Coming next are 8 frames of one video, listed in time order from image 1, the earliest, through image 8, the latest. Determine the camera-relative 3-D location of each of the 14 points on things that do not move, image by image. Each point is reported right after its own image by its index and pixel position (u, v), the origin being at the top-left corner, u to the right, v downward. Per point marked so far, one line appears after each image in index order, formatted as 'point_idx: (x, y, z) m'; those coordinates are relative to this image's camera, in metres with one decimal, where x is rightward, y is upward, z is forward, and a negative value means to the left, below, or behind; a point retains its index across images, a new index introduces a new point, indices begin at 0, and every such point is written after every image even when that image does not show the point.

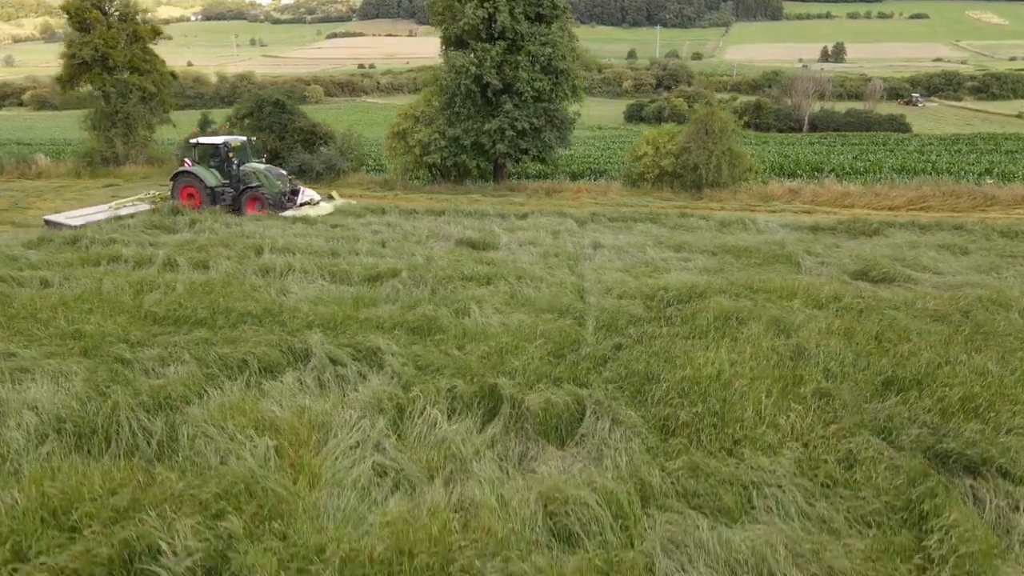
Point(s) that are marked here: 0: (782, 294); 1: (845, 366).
0: (+2.3, 0.0, +6.5) m
1: (+2.1, -0.5, +4.6) m
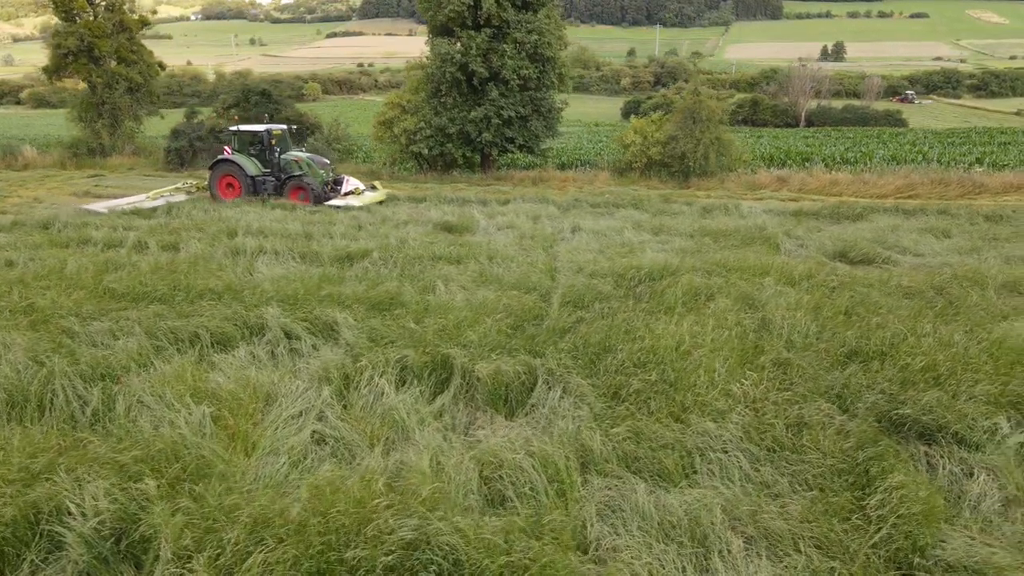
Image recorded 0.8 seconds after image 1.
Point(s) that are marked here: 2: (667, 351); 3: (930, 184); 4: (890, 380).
0: (+2.1, +0.1, +6.4) m
1: (+1.8, -0.3, +4.5) m
2: (+0.9, -0.4, +4.2) m
3: (+7.5, +1.8, +13.1) m
4: (+2.0, -0.5, +3.8) m
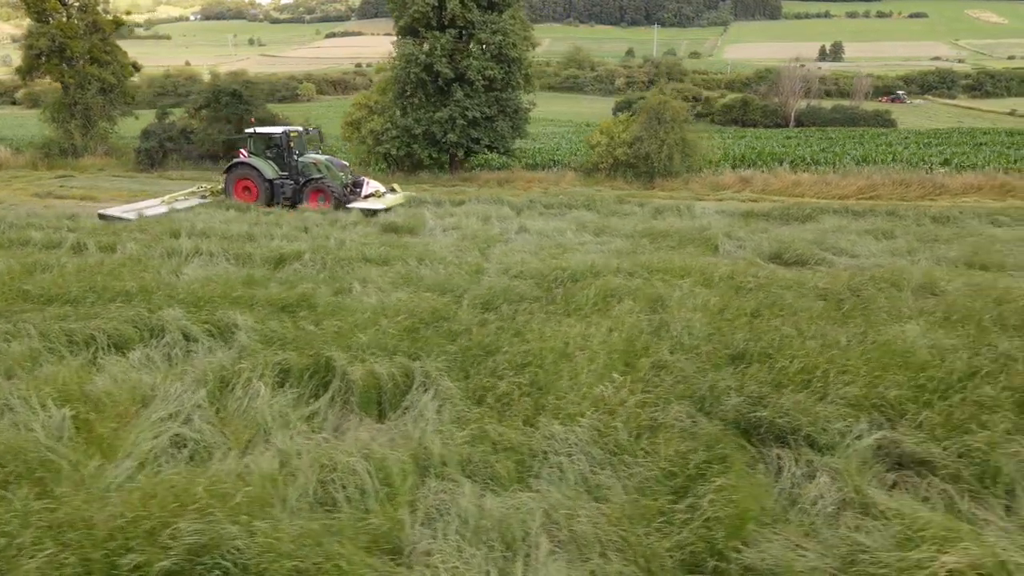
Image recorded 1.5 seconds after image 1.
0: (+1.4, +0.1, +6.4) m
1: (+1.1, -0.3, +4.5) m
2: (+0.2, -0.4, +4.2) m
3: (+6.8, +1.8, +13.1) m
4: (+1.3, -0.5, +3.8) m
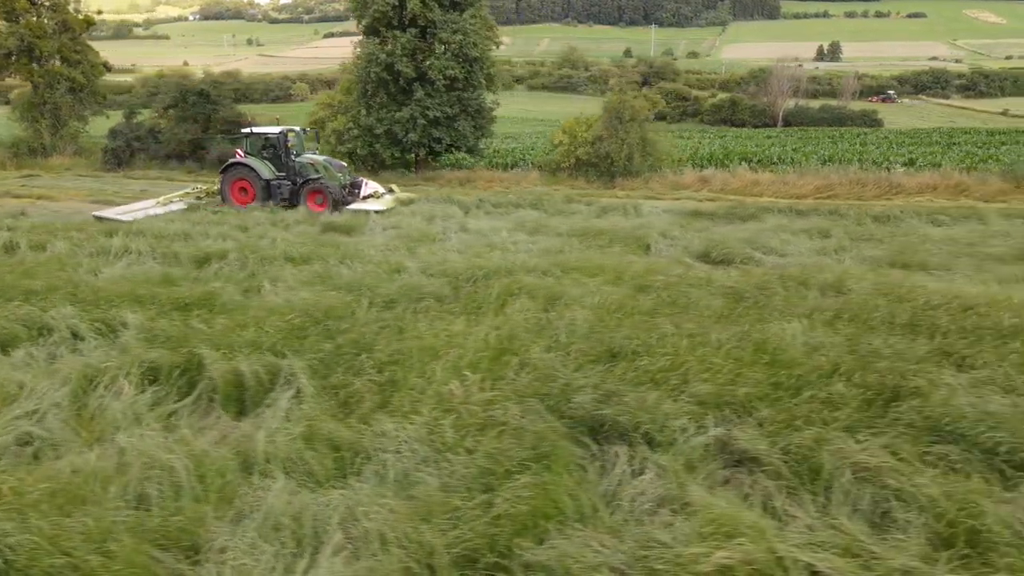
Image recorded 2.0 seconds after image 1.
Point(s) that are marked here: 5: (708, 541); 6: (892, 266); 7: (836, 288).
0: (+0.7, +0.1, +6.4) m
1: (+0.4, -0.3, +4.5) m
2: (-0.5, -0.4, +4.2) m
3: (+6.0, +1.9, +13.2) m
4: (+0.6, -0.5, +3.8) m
5: (+0.7, -0.9, +2.6) m
6: (+3.7, +0.2, +7.1) m
7: (+2.6, 0.0, +6.0) m
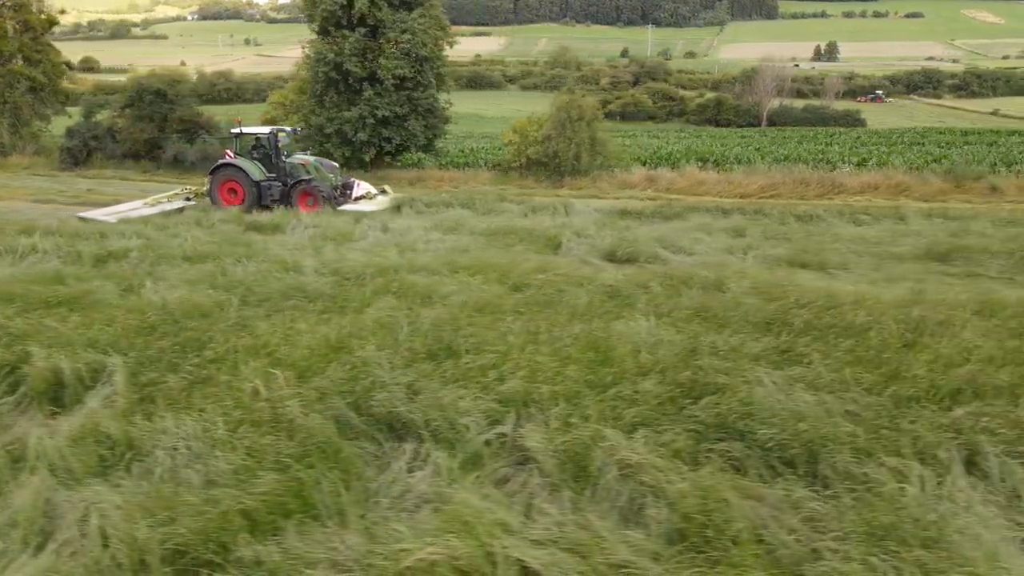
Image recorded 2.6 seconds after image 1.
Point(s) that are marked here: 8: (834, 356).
0: (-0.3, +0.2, +6.4) m
1: (-0.6, -0.3, +4.5) m
2: (-1.5, -0.4, +4.2) m
3: (+5.0, +1.9, +13.2) m
4: (-0.4, -0.5, +3.9) m
5: (-0.3, -0.9, +2.6) m
6: (+2.7, +0.2, +7.1) m
7: (+1.6, 0.0, +6.0) m
8: (+1.8, -0.4, +4.2) m
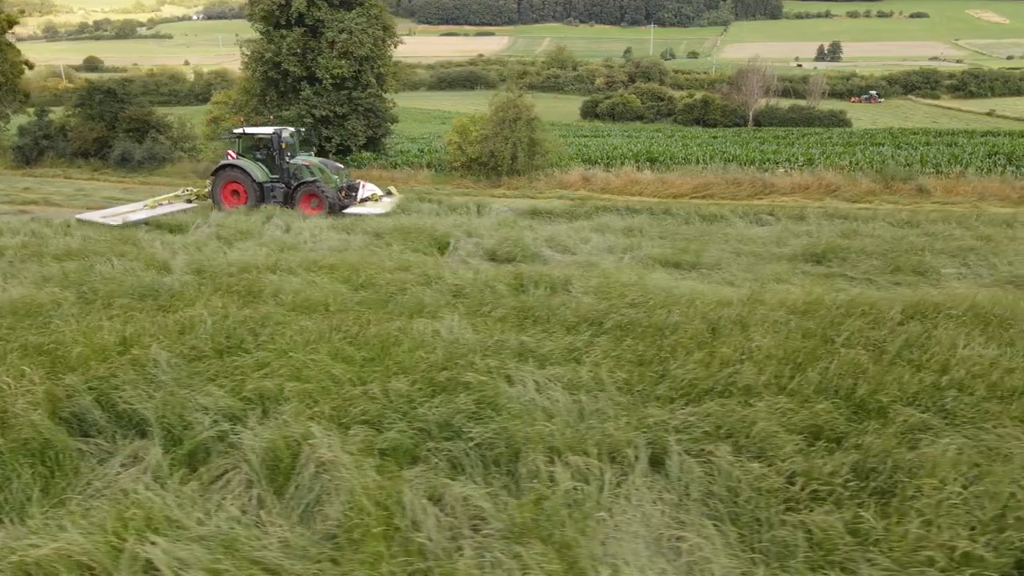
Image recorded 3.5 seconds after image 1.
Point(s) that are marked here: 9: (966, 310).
0: (-1.6, +0.2, +6.4) m
1: (-1.8, -0.3, +4.5) m
2: (-2.7, -0.3, +4.2) m
3: (+3.8, +1.9, +13.2) m
4: (-1.7, -0.5, +3.9) m
5: (-1.5, -0.9, +2.6) m
6: (+1.4, +0.2, +7.2) m
7: (+0.4, 0.0, +6.0) m
8: (+0.6, -0.4, +4.2) m
9: (+3.1, -0.1, +5.1) m
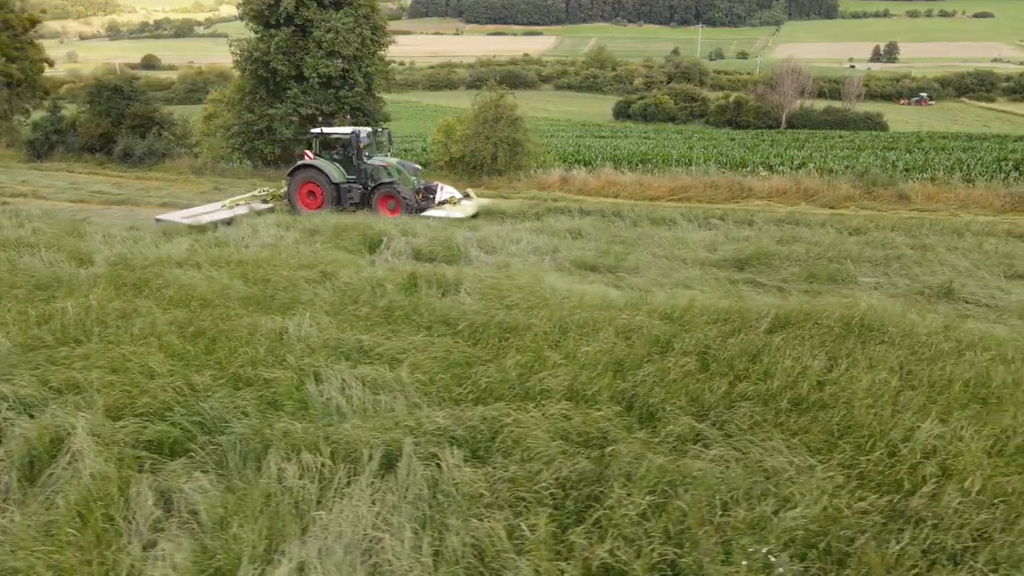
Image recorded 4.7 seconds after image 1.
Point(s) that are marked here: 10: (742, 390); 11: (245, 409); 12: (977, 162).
0: (-2.4, +0.2, +6.5) m
1: (-2.8, -0.2, +4.6) m
2: (-3.7, -0.3, +4.4) m
3: (+3.3, +1.8, +13.0) m
4: (-2.7, -0.4, +4.0) m
5: (-2.6, -0.8, +2.8) m
6: (+0.6, +0.2, +7.1) m
7: (-0.5, 0.0, +6.0) m
8: (-0.4, -0.4, +4.2) m
9: (+2.2, -0.2, +4.9) m
10: (+1.2, -0.5, +3.7) m
11: (-1.3, -0.6, +3.5) m
12: (+10.2, +2.8, +16.3) m
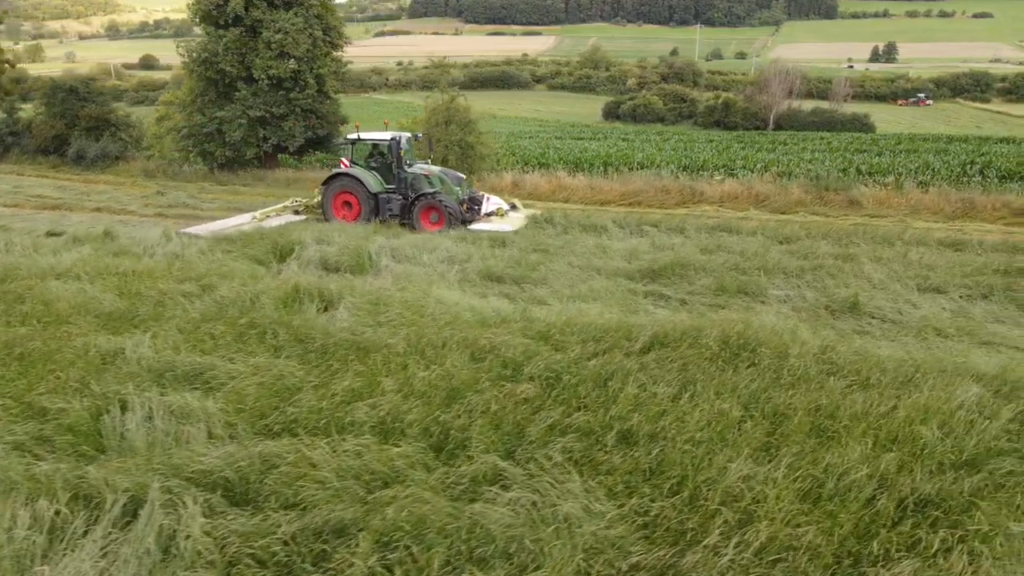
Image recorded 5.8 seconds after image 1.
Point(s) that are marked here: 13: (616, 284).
0: (-3.3, +0.1, +6.2) m
1: (-3.7, -0.3, +4.4) m
2: (-4.6, -0.4, +4.1) m
3: (+2.4, +1.7, +12.7) m
4: (-3.6, -0.5, +3.7) m
5: (-3.5, -0.9, +2.5) m
6: (-0.3, +0.1, +6.8) m
7: (-1.4, -0.1, +5.8) m
8: (-1.3, -0.5, +3.9) m
9: (+1.3, -0.3, +4.7) m
10: (+0.3, -0.6, +3.5) m
11: (-2.1, -0.7, +3.2) m
12: (+9.3, +2.7, +16.0) m
13: (+0.9, 0.0, +6.6) m
